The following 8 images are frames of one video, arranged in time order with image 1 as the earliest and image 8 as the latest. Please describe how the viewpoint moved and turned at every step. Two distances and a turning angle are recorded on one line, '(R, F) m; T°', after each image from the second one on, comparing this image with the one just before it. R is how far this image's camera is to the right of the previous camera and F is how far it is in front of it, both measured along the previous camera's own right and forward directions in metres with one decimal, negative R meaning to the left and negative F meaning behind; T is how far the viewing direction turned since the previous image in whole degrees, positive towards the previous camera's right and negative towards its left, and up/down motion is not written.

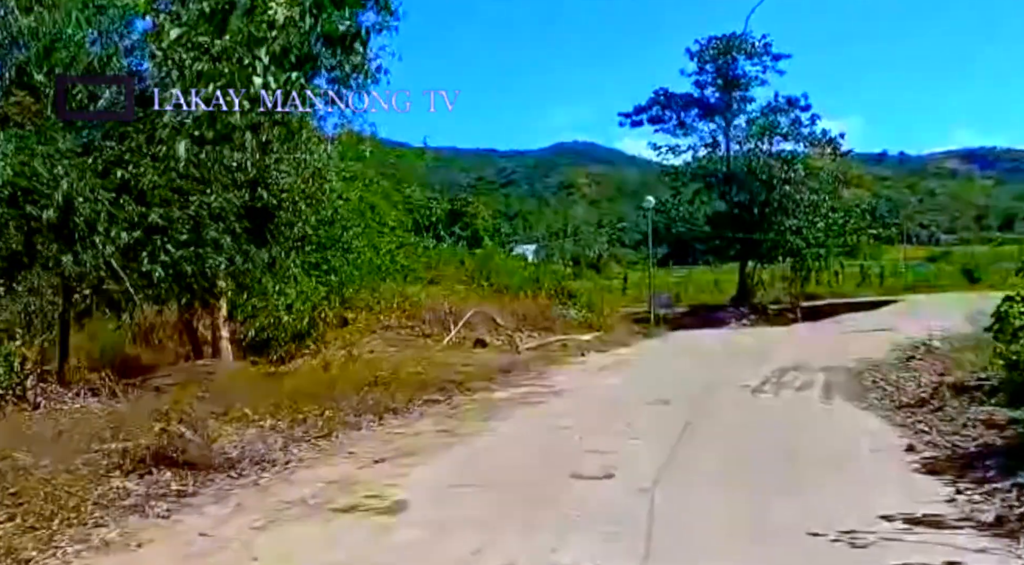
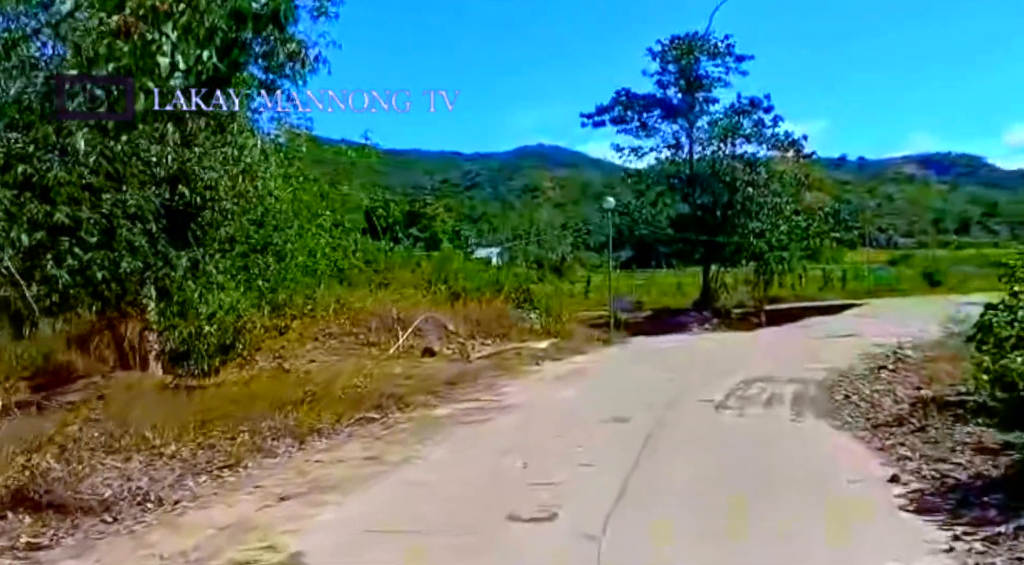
(+0.2, +0.8) m; +2°
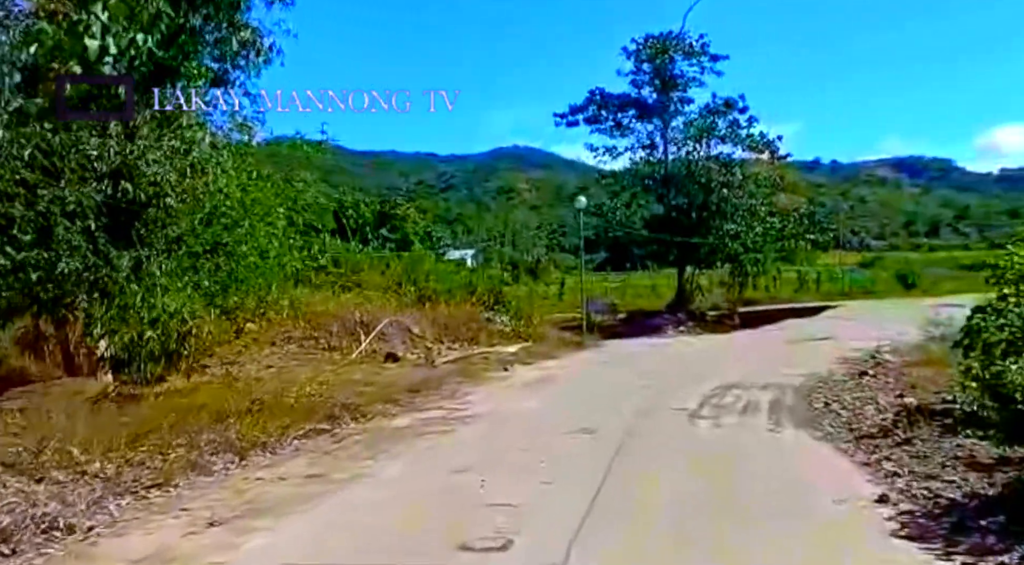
(+0.1, +0.5) m; +2°
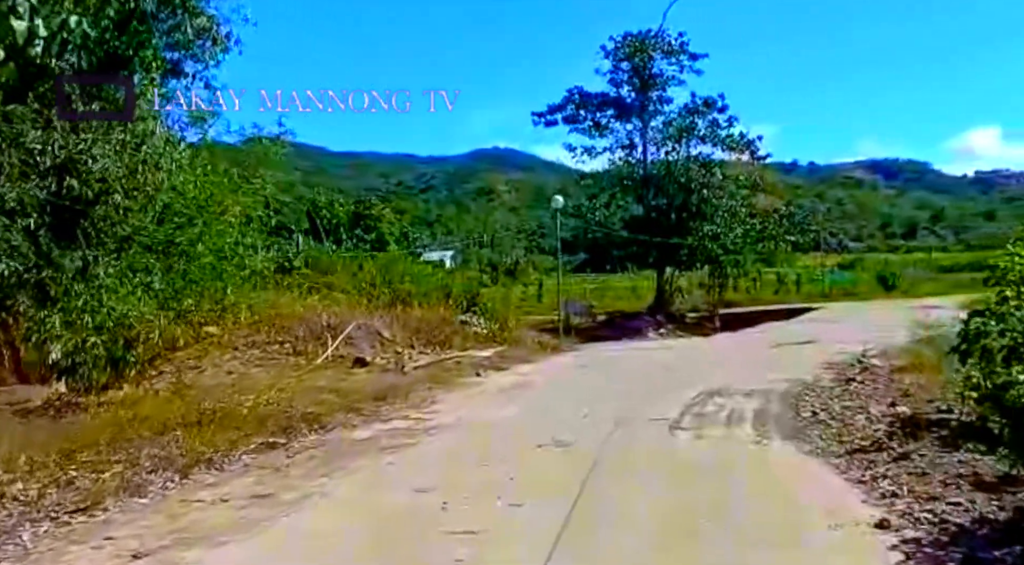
(+0.1, +0.5) m; +1°
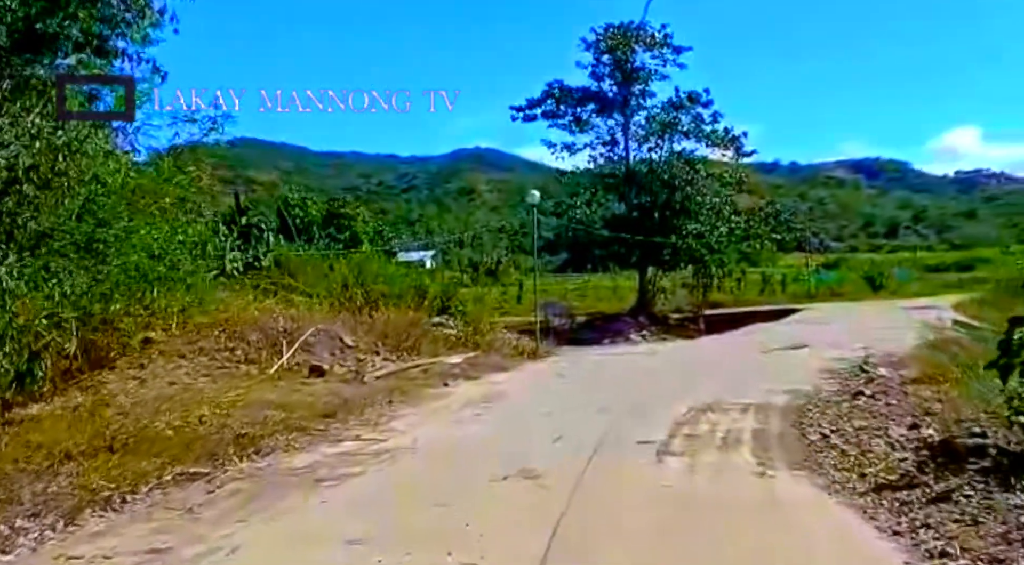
(+0.1, +1.0) m; +1°
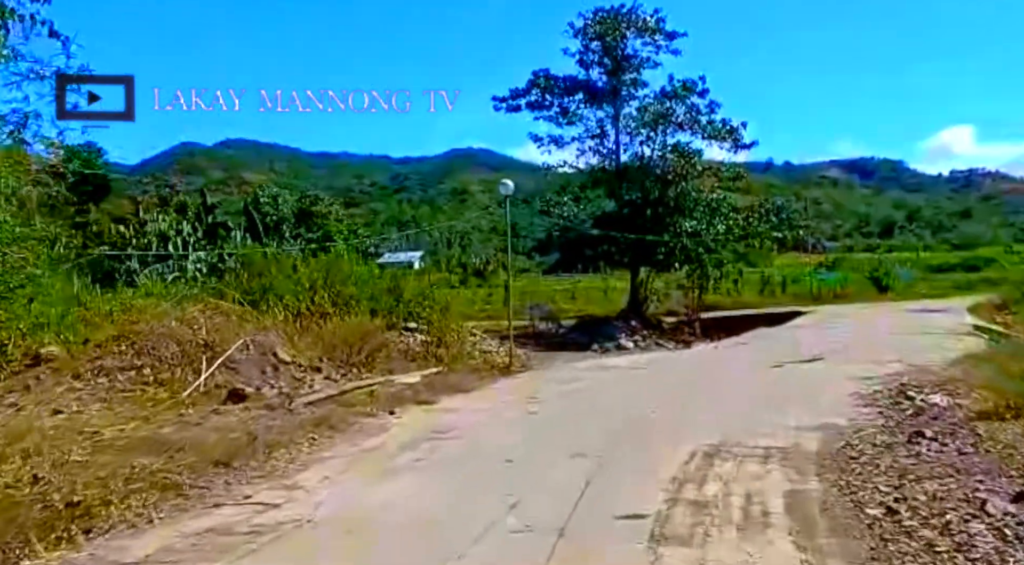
(+0.3, +1.9) m; 0°
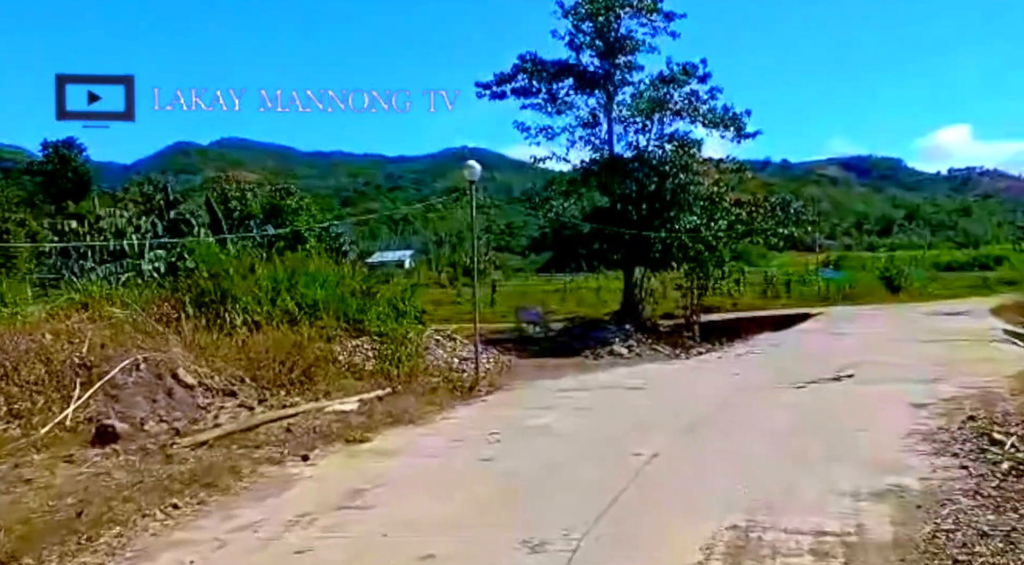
(+0.3, +2.1) m; 0°
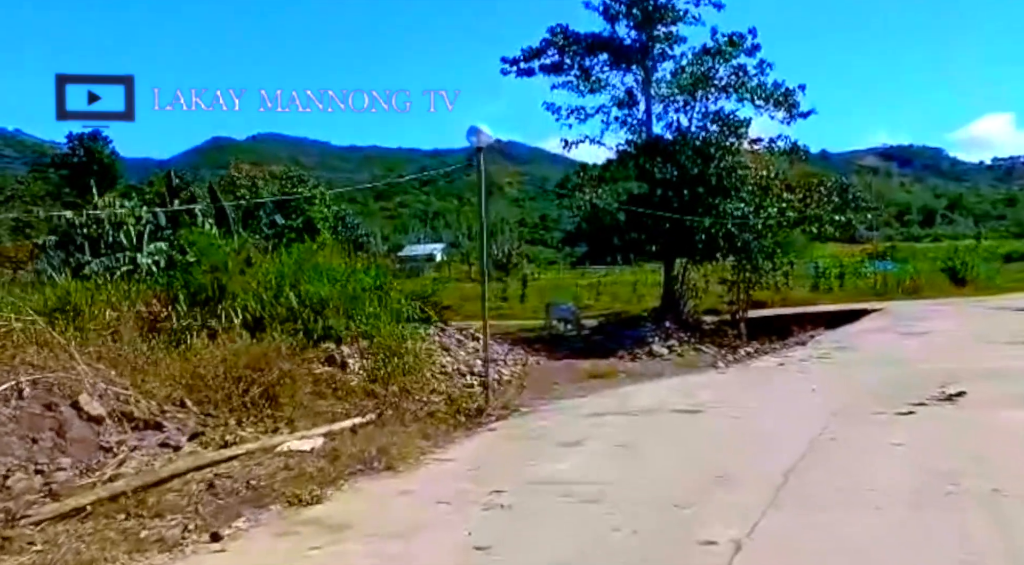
(+0.1, +2.2) m; -2°
